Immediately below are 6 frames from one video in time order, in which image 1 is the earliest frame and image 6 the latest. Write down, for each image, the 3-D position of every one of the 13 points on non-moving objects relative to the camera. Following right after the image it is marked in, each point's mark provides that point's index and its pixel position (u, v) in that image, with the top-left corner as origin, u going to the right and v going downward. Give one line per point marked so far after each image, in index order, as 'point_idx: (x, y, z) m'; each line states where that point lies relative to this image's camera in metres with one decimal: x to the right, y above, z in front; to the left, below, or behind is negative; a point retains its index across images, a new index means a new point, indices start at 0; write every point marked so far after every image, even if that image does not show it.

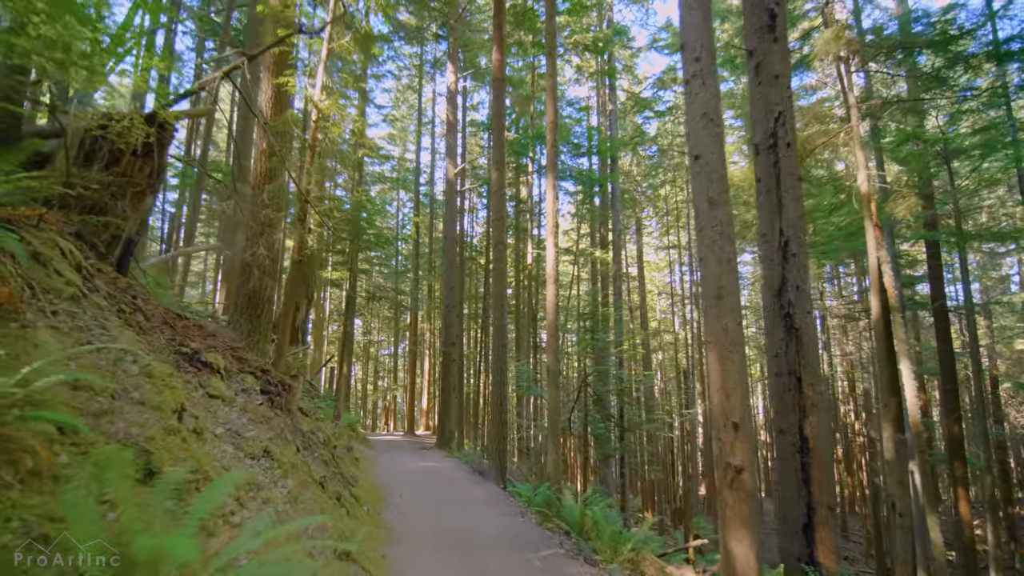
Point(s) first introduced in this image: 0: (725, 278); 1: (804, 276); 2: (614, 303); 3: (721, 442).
0: (+2.0, +0.1, +4.8) m
1: (+3.0, +0.1, +5.3) m
2: (+3.1, -0.5, +15.7) m
3: (+1.9, -1.4, +4.7) m
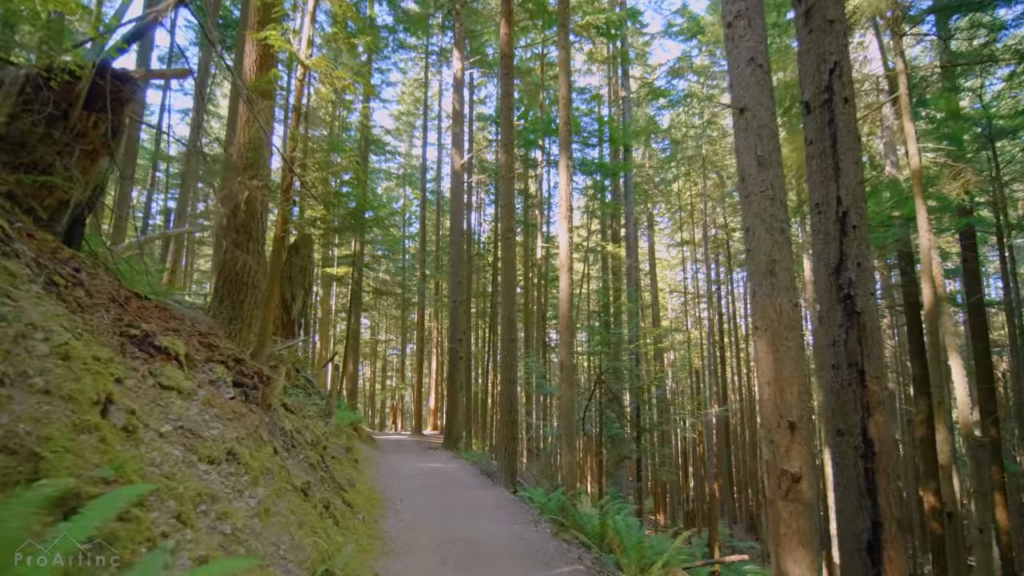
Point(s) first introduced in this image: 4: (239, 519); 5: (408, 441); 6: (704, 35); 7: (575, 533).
0: (+2.1, +0.3, +4.1) m
1: (+3.1, +0.3, +4.6) m
2: (+3.3, -0.3, +15.0) m
3: (+2.0, -1.2, +4.0) m
4: (-1.5, -1.2, +2.8) m
5: (-3.5, -5.2, +17.8) m
6: (+7.1, +9.4, +19.3) m
7: (+0.8, -3.1, +6.6) m
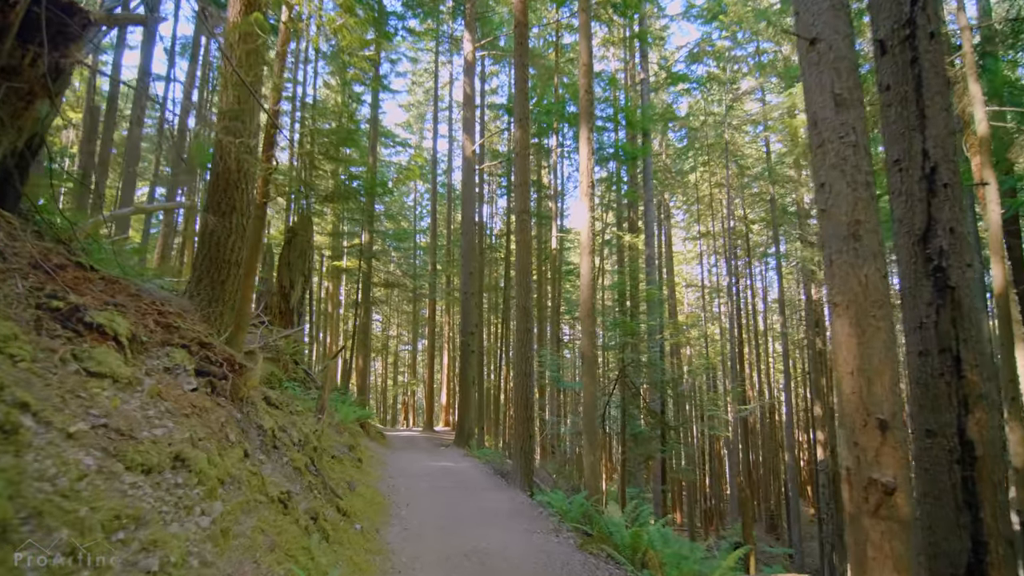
0: (+2.2, +0.5, +3.3) m
1: (+3.2, +0.5, +3.8) m
2: (+3.7, 0.0, +14.2) m
3: (+2.1, -1.0, +3.2) m
4: (-1.4, -1.1, +2.1) m
5: (-3.1, -4.9, +17.2) m
6: (+7.6, +9.7, +18.4) m
7: (+1.0, -2.9, +5.8) m
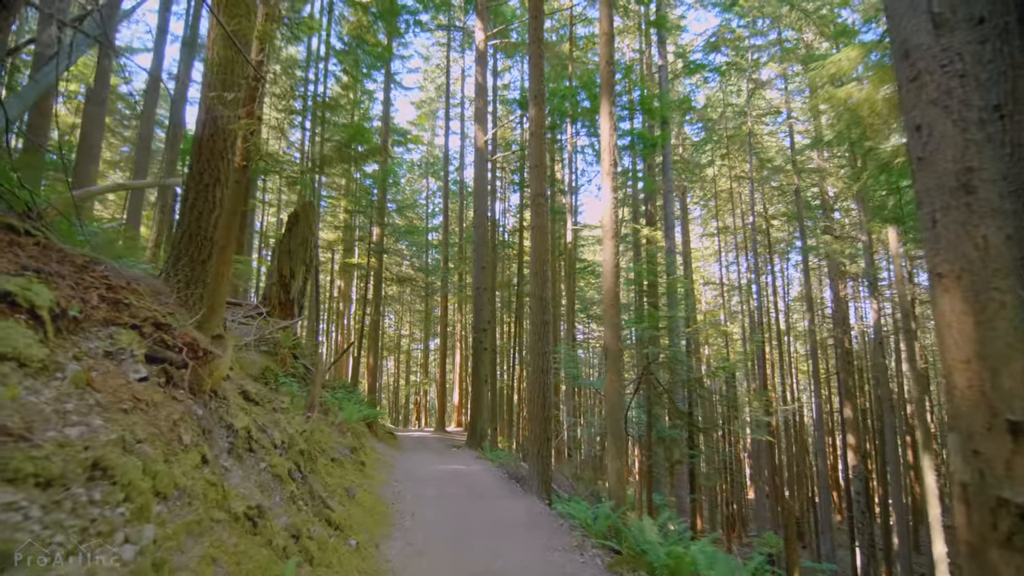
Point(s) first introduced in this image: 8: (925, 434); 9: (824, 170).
0: (+2.4, +0.7, +2.6) m
1: (+3.4, +0.7, +3.0) m
2: (+4.1, +0.1, +13.4) m
3: (+2.3, -0.8, +2.5) m
4: (-1.3, -0.9, +1.5) m
5: (-2.6, -4.8, +16.6) m
6: (+8.0, +9.8, +17.6) m
7: (+1.2, -2.7, +5.2) m
8: (+8.2, -2.9, +10.3) m
9: (+11.8, +4.5, +19.7) m
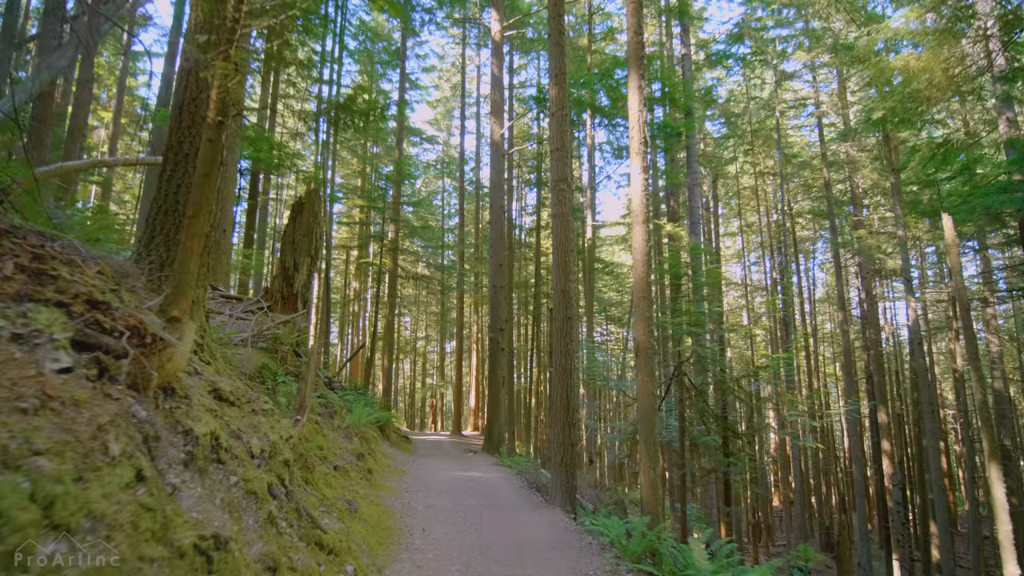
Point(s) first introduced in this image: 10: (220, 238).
0: (+2.5, +0.8, +1.9) m
1: (+3.5, +0.9, +2.3) m
2: (+4.5, +0.2, +12.7) m
3: (+2.4, -0.7, +1.8) m
4: (-1.2, -0.7, +0.9) m
5: (-2.0, -4.7, +16.0) m
6: (+8.6, +9.9, +16.7) m
7: (+1.4, -2.6, +4.5) m
8: (+8.6, -2.8, +9.4) m
9: (+12.5, +4.5, +18.7) m
10: (-4.9, +0.8, +8.7) m
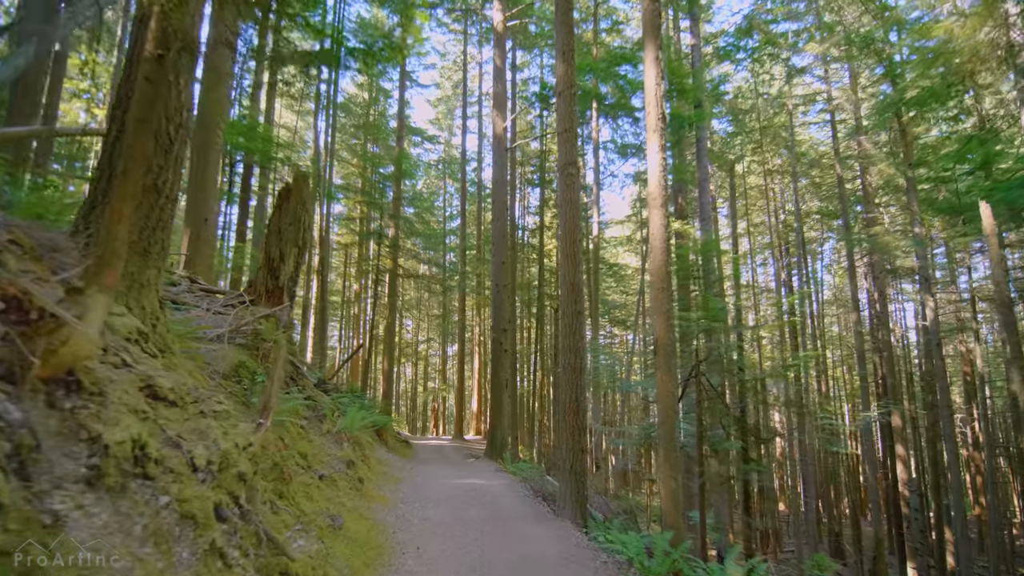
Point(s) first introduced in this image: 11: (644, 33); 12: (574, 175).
0: (+2.5, +1.0, +1.3) m
1: (+3.5, +1.0, +1.7) m
2: (+4.6, +0.3, +12.0) m
3: (+2.4, -0.5, +1.2) m
4: (-1.2, -0.6, +0.3) m
5: (-1.9, -4.7, +15.4) m
6: (+8.7, +10.0, +16.2) m
7: (+1.4, -2.4, +3.8) m
8: (+8.7, -2.7, +8.7) m
9: (+12.6, +4.6, +18.1) m
10: (-4.8, +0.9, +8.1) m
11: (+1.8, +3.4, +7.0) m
12: (+1.0, +1.7, +8.0) m
